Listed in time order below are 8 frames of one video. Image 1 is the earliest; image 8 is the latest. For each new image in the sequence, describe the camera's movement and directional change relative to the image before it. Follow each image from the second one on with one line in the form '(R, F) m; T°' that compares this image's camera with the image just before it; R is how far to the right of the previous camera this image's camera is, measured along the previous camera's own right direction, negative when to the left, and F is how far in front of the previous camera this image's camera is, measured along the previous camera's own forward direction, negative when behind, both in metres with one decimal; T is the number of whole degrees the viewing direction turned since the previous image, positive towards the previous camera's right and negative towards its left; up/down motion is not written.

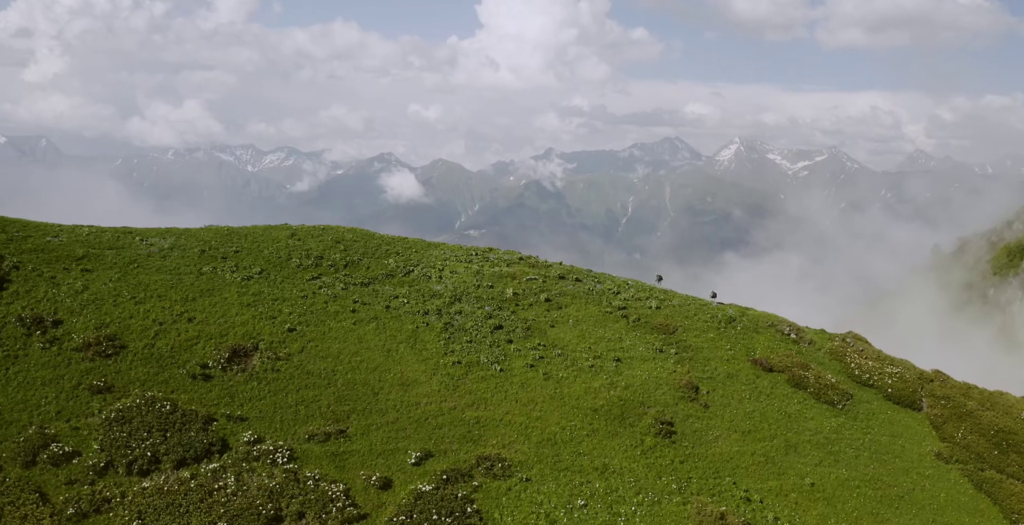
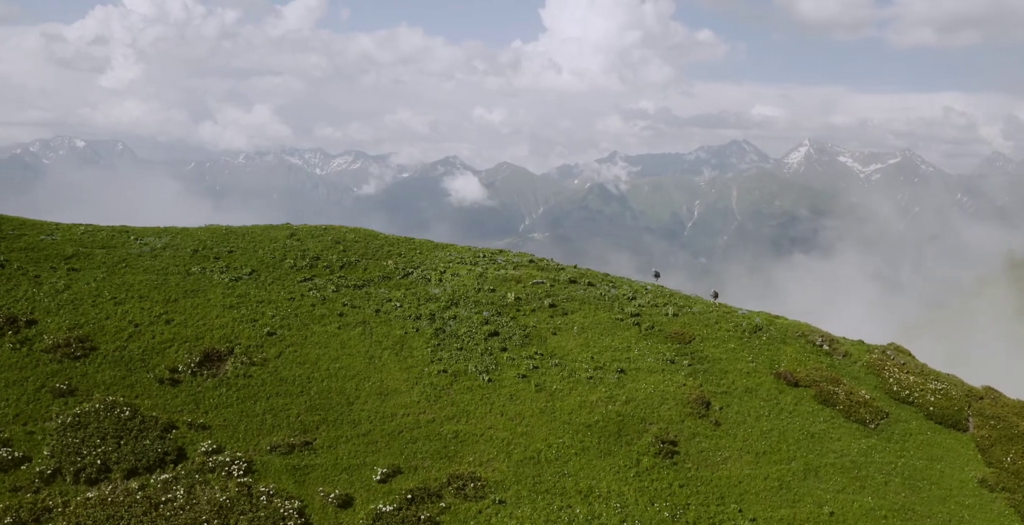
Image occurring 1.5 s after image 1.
(+5.4, +4.4) m; -5°
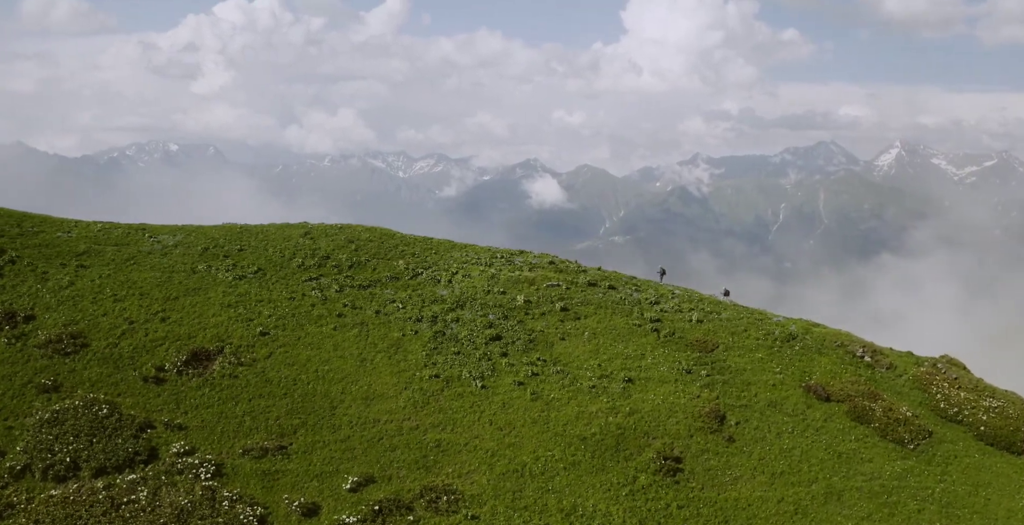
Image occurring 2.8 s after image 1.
(+5.7, +3.3) m; -6°
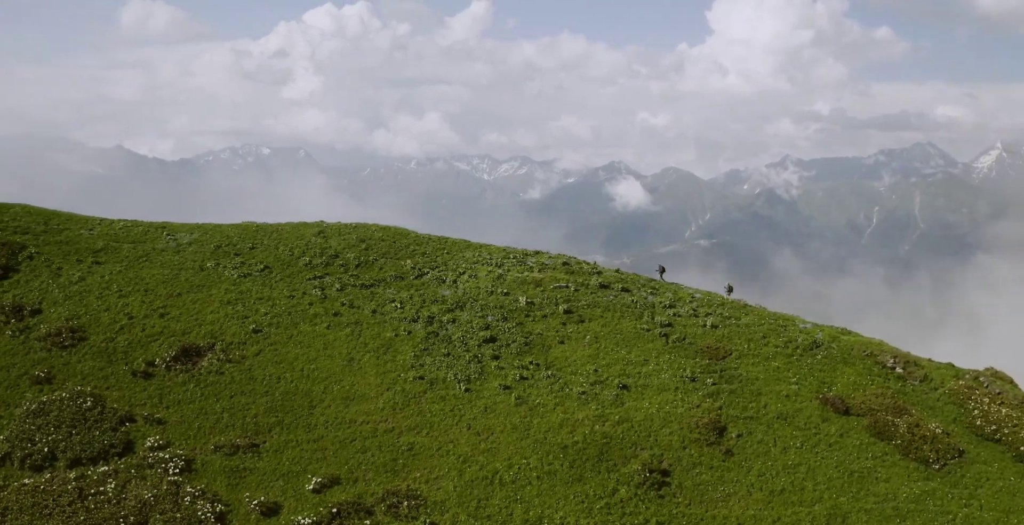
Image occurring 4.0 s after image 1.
(+6.4, +2.1) m; -6°
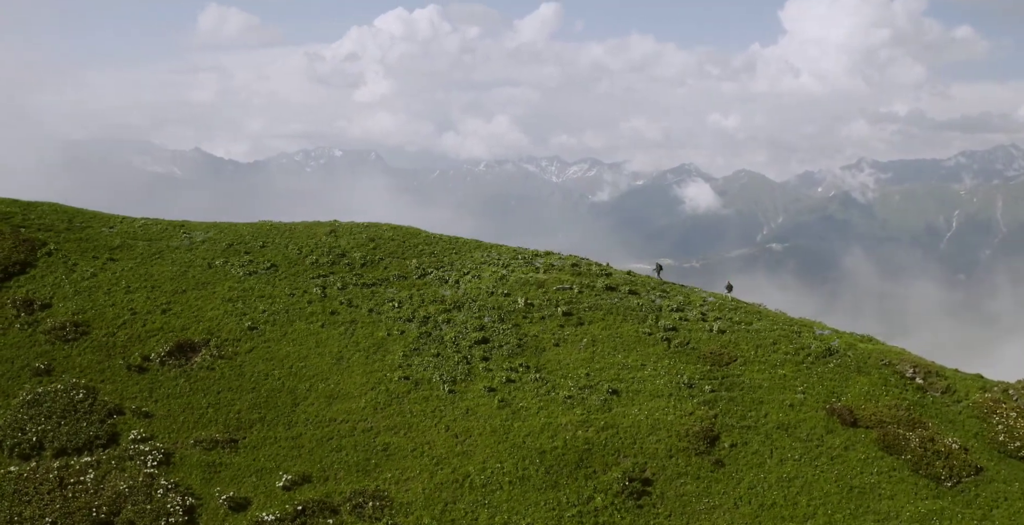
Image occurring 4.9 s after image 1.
(+5.4, +1.2) m; -5°
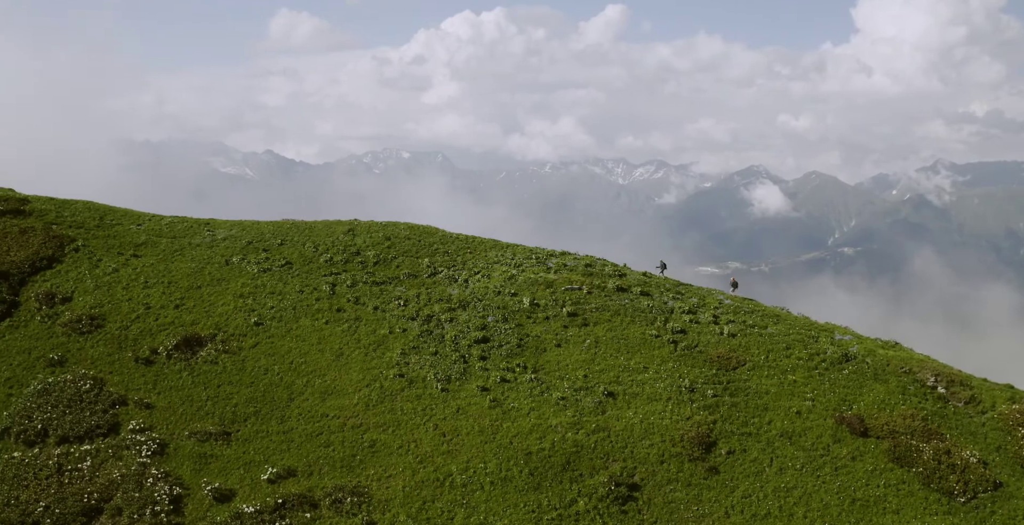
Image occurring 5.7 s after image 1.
(+4.6, +0.7) m; -5°
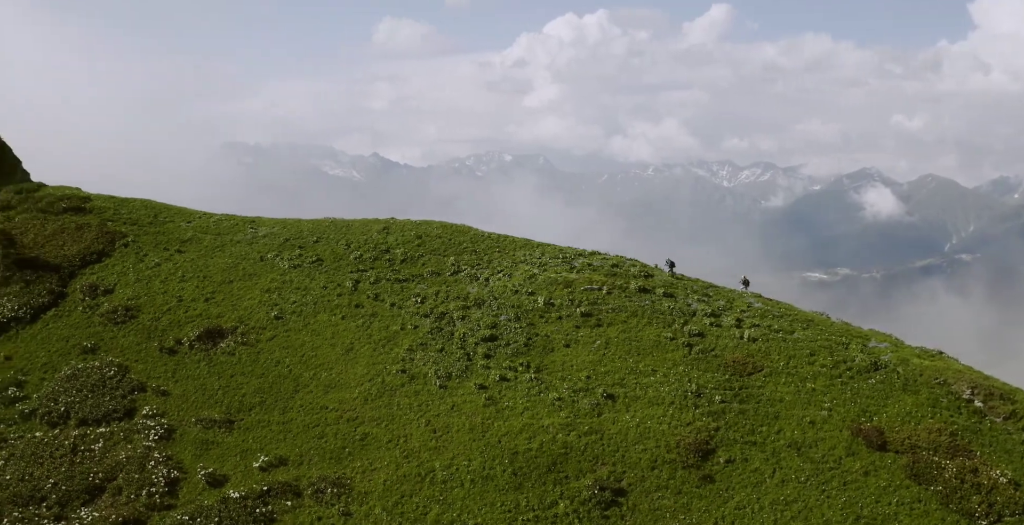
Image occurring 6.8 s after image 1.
(+6.6, +0.9) m; -7°
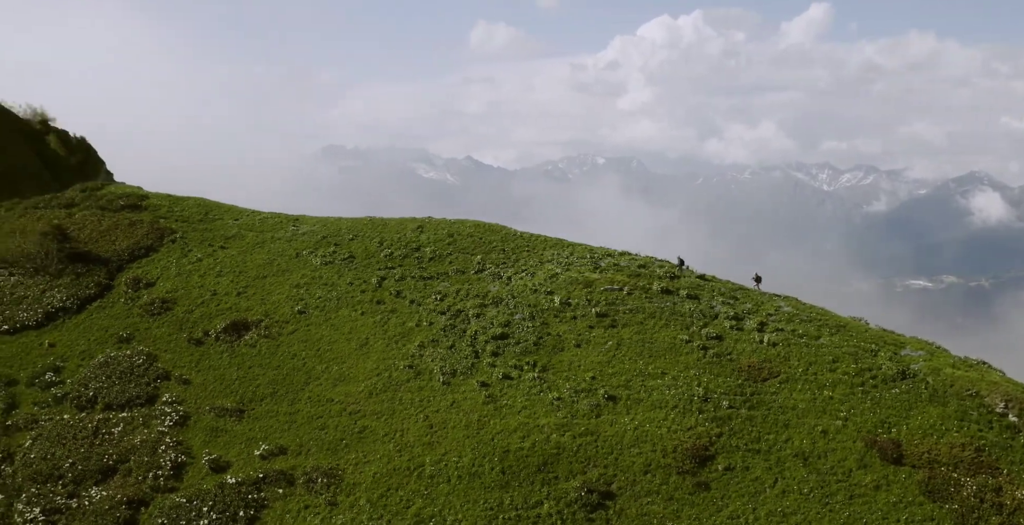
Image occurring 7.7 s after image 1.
(+5.7, +0.6) m; -7°
